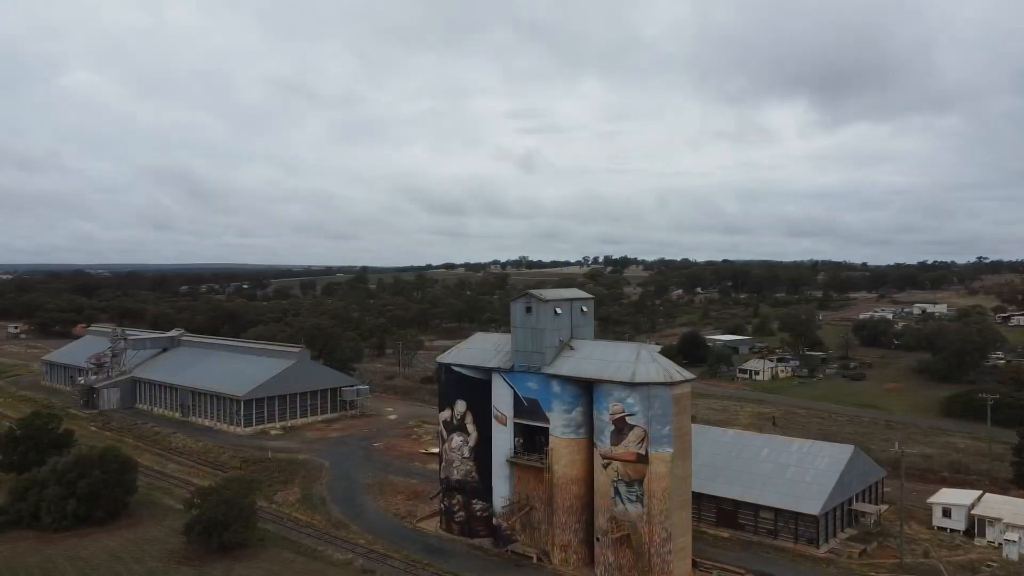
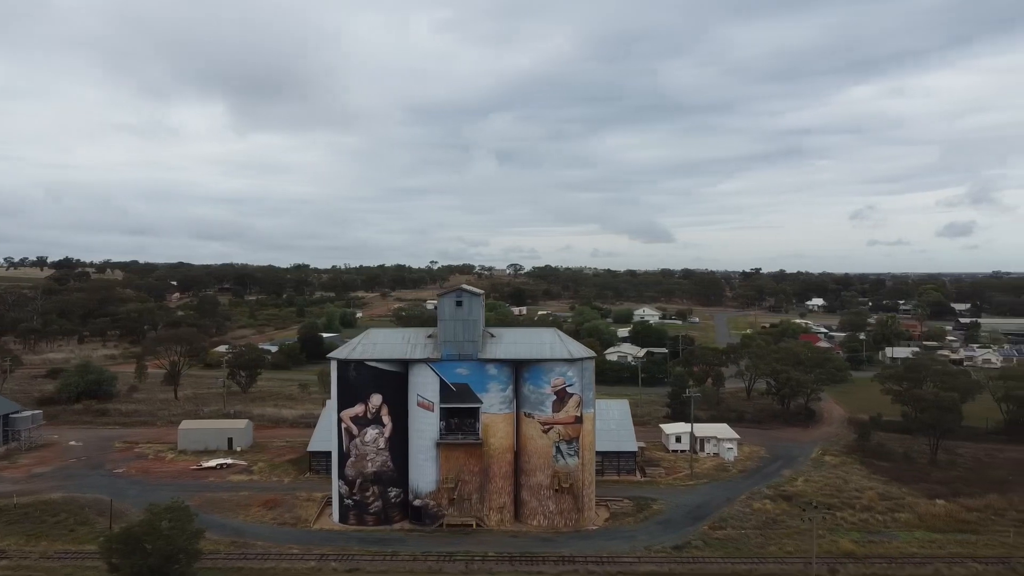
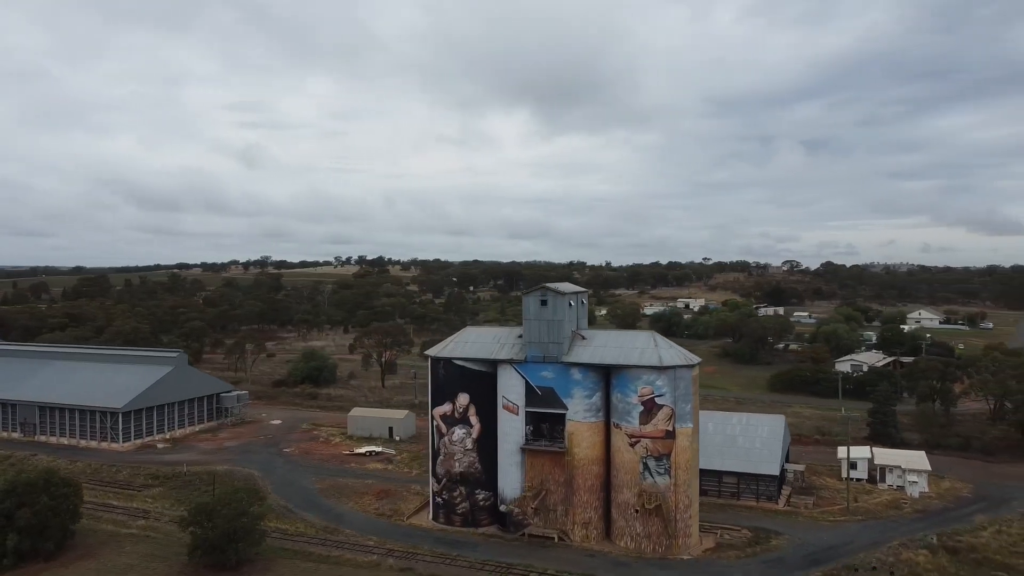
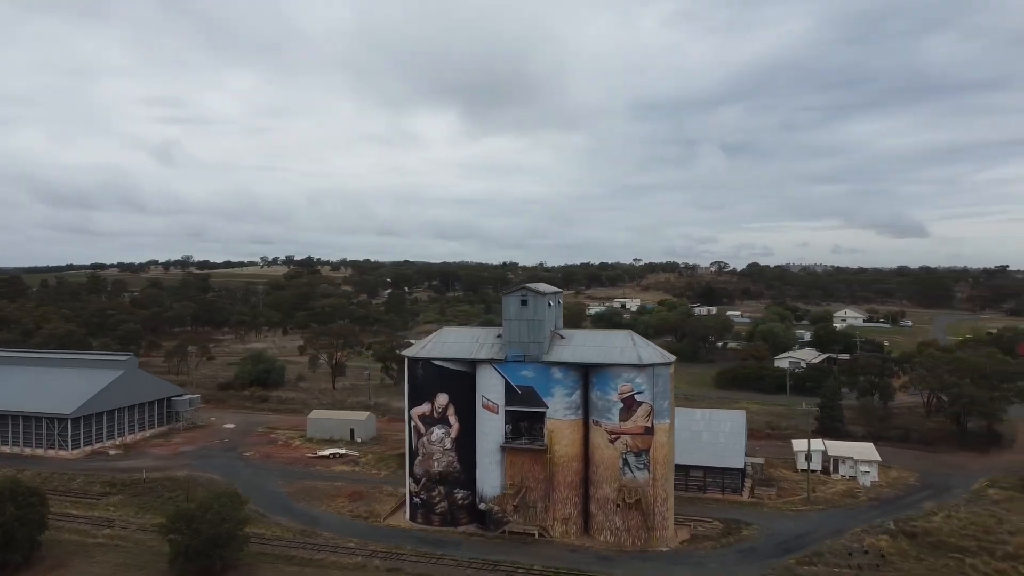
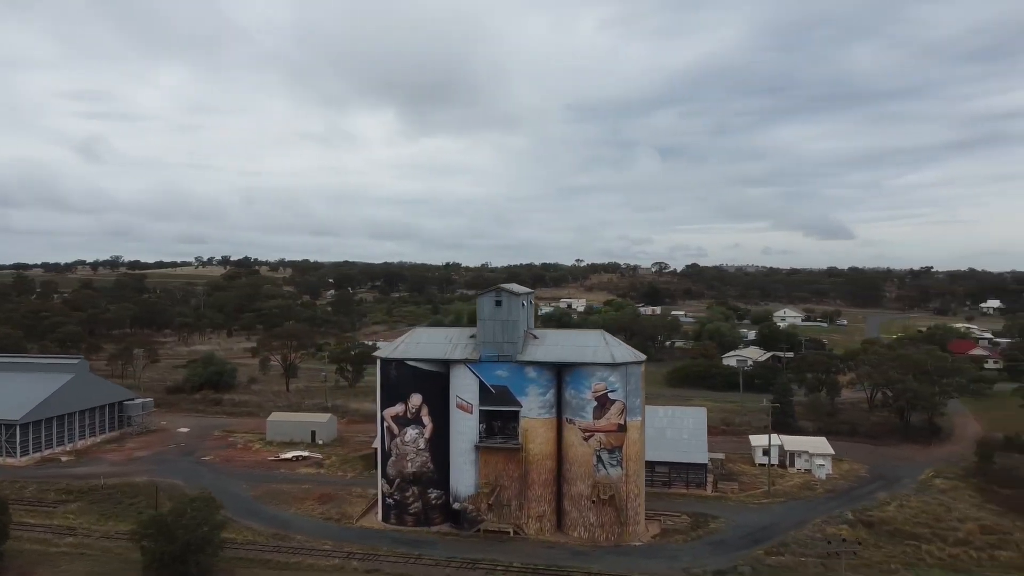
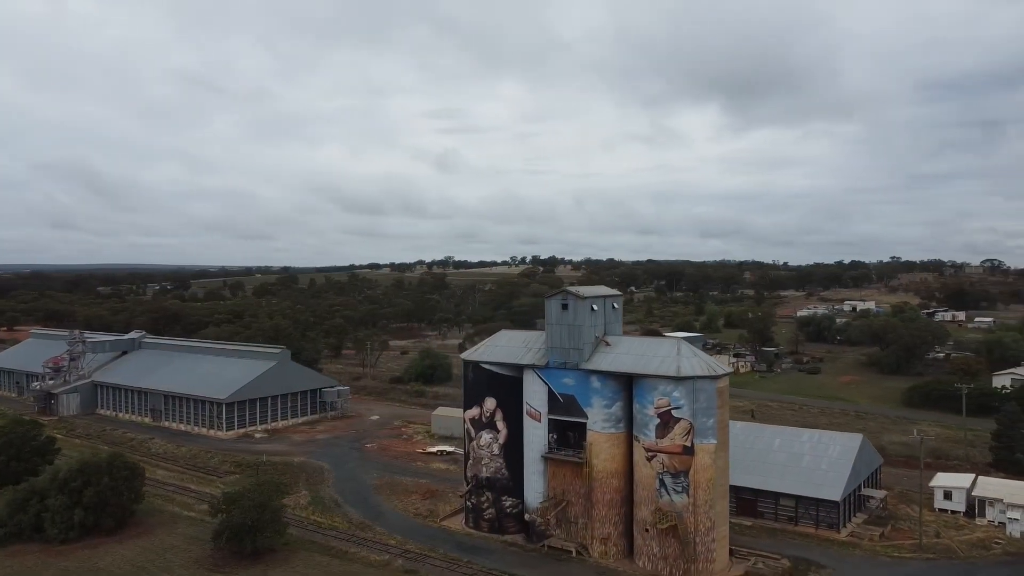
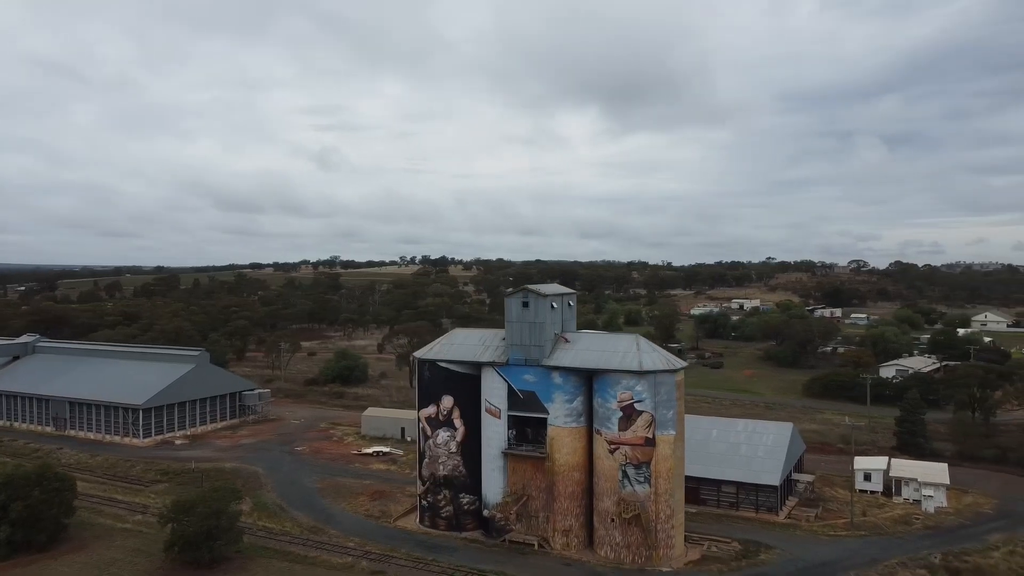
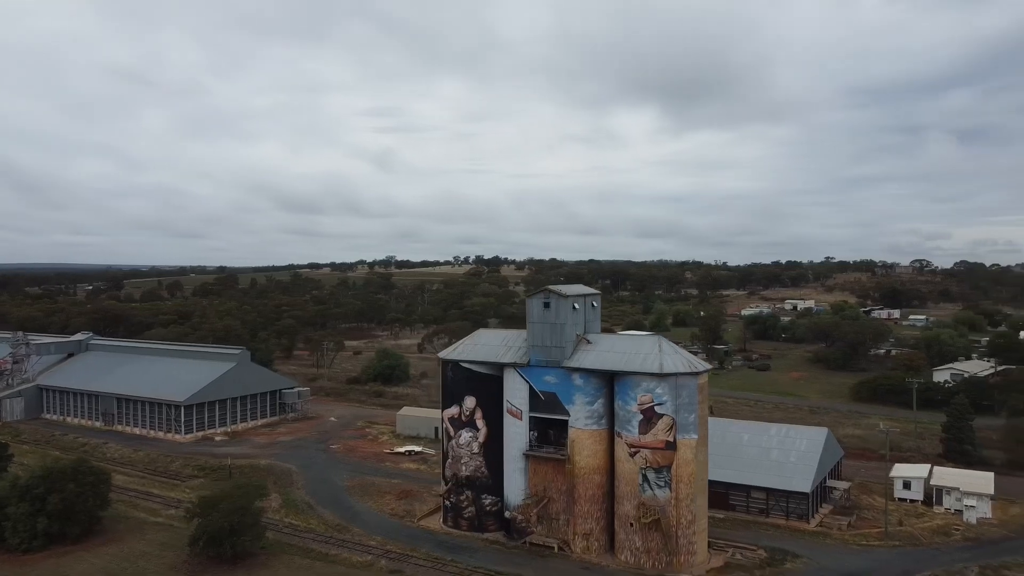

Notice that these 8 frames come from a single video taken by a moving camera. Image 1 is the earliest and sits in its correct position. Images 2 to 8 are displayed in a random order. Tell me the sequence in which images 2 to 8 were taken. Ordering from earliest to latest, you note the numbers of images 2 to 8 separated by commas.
6, 8, 7, 3, 4, 5, 2
